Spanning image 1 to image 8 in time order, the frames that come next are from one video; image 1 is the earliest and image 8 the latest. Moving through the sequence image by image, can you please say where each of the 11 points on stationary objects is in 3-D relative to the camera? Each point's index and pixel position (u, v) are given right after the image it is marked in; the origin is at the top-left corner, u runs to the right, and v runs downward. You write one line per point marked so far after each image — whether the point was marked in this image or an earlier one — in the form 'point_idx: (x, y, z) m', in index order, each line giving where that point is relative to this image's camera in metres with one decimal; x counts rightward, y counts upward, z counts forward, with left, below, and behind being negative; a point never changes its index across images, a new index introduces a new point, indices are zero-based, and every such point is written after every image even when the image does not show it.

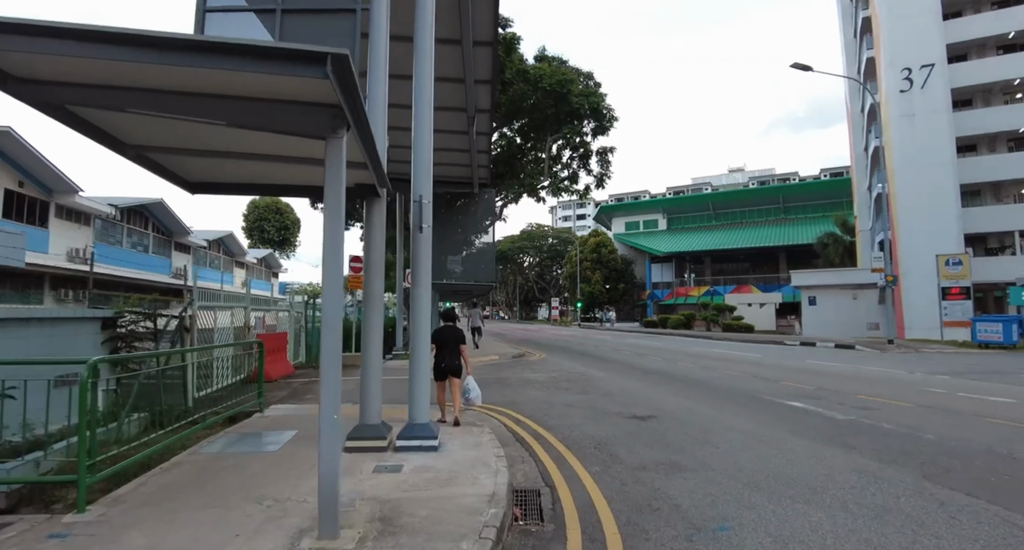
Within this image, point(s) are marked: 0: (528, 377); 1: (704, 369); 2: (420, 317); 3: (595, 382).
0: (+0.4, -2.6, +12.7) m
1: (+5.4, -2.7, +14.2) m
2: (-1.1, -0.5, +6.0) m
3: (+1.9, -2.5, +11.5) m
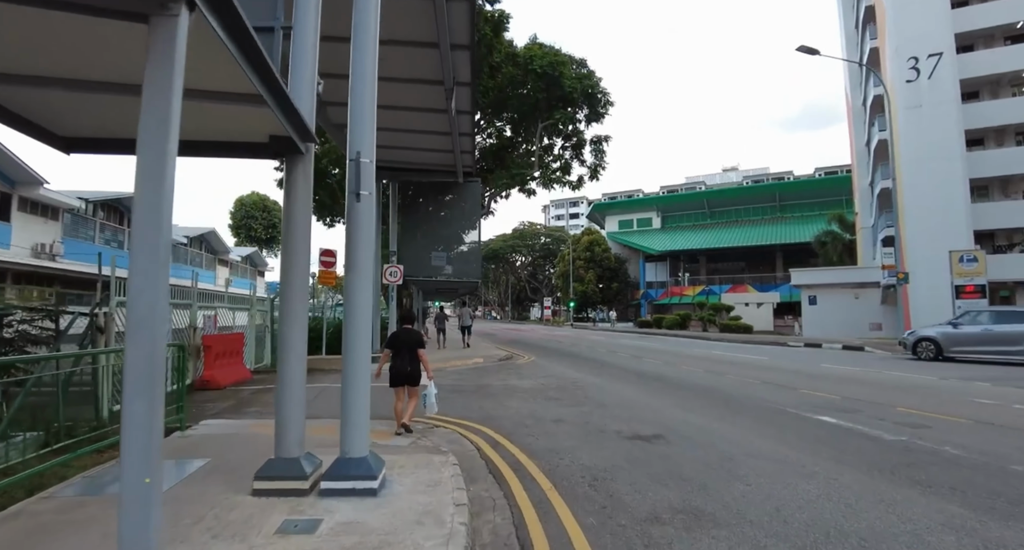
0: (0.0, -2.4, +11.2) m
1: (+5.0, -2.6, +12.7) m
2: (-1.4, -0.4, +4.5) m
3: (+1.6, -2.3, +10.0) m
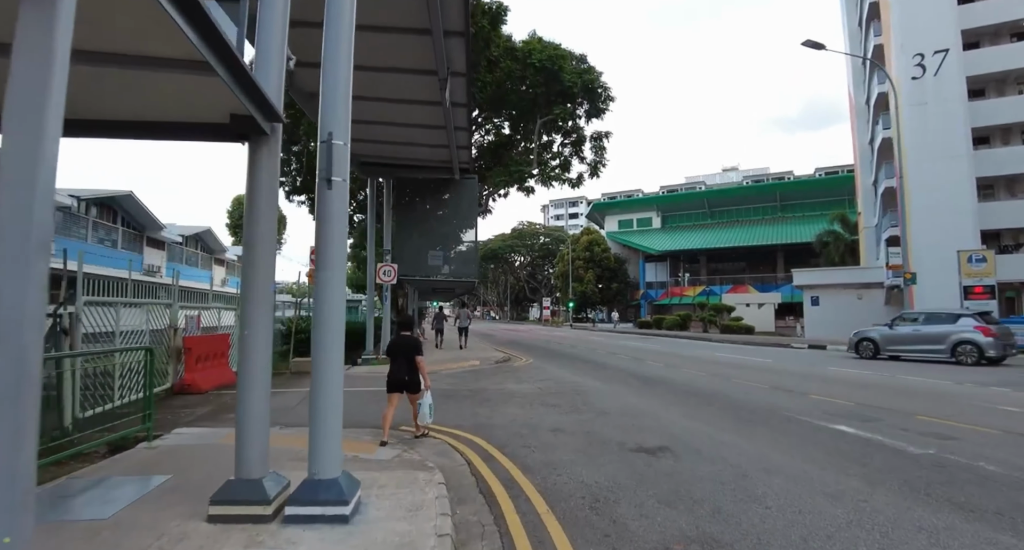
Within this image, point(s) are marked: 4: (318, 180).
0: (-0.1, -2.4, +10.7) m
1: (+4.9, -2.5, +12.2) m
2: (-1.5, -0.3, +4.0) m
3: (+1.5, -2.3, +9.5) m
4: (-1.6, +0.8, +4.1) m
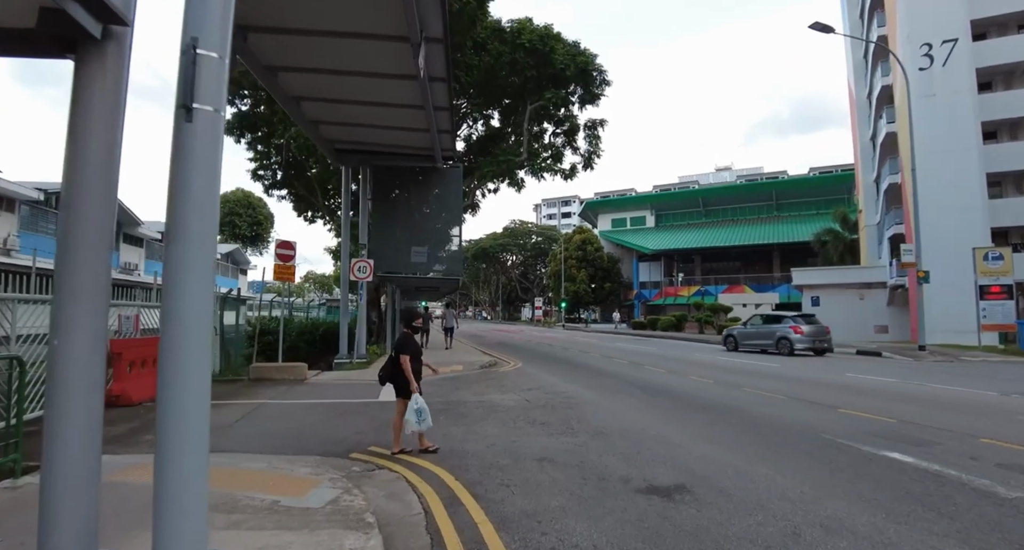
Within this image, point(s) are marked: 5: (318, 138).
0: (-0.4, -2.3, +9.3) m
1: (+4.6, -2.5, +10.9) m
2: (-1.7, -0.2, +2.6) m
3: (+1.2, -2.2, +8.1) m
4: (-1.8, +0.9, +2.7) m
5: (-6.0, +4.3, +15.4) m
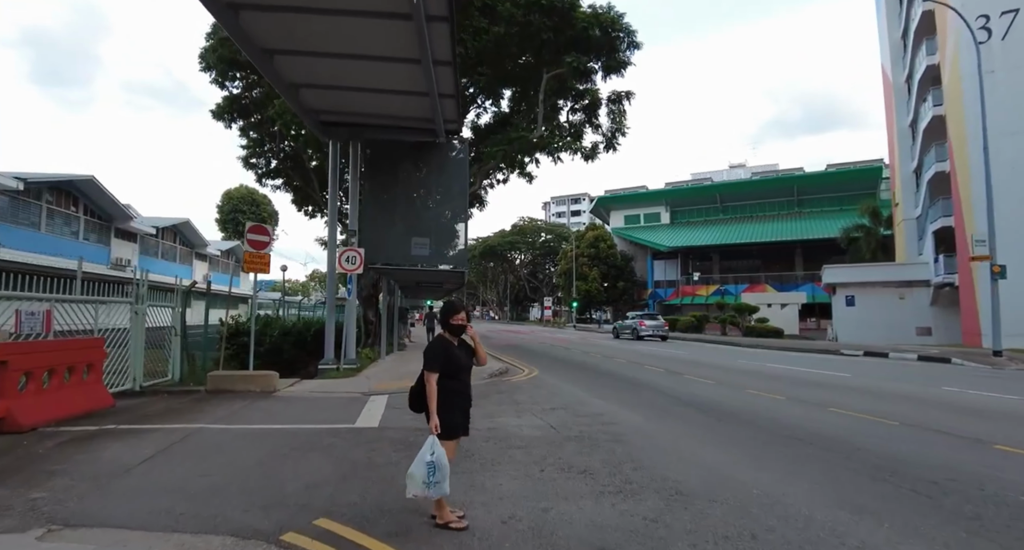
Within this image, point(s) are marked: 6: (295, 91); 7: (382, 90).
0: (-0.1, -2.1, +7.0) m
1: (+4.9, -2.2, +8.5) m
2: (-1.5, 0.0, +0.3) m
3: (+1.4, -2.0, +5.8) m
4: (-1.6, +1.1, +0.4) m
5: (-5.6, +4.5, +13.2) m
6: (-5.4, +4.6, +12.4) m
7: (-3.2, +4.6, +12.4) m
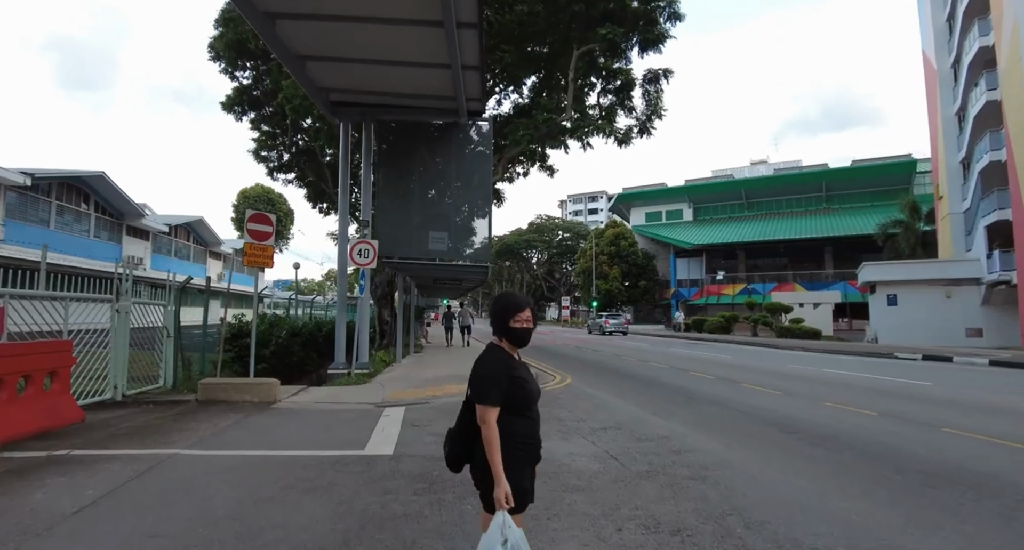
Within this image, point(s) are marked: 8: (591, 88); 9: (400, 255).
0: (+0.4, -2.0, +5.6) m
1: (+5.5, -2.1, +7.0) m
2: (-1.1, +0.1, -1.1) m
3: (+2.0, -1.9, +4.4) m
4: (-1.2, +1.2, -1.0) m
5: (-4.9, +4.6, +11.9) m
6: (-4.7, +4.7, +11.1) m
7: (-2.6, +4.7, +11.1) m
8: (+2.7, +6.4, +17.0) m
9: (-3.4, +0.6, +14.9) m
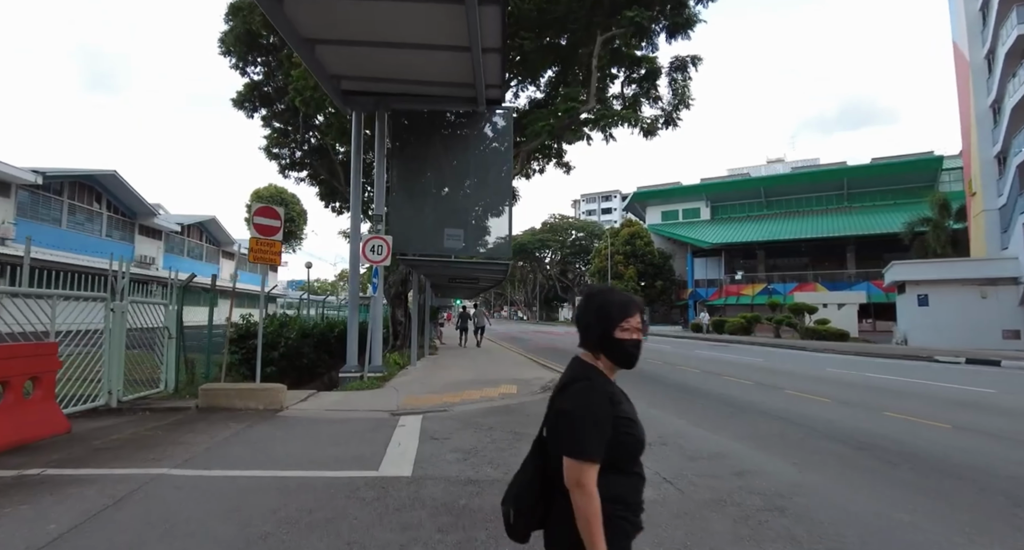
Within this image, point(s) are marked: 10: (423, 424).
0: (+0.8, -1.9, +4.8) m
1: (+5.9, -2.1, +6.1) m
2: (-0.9, +0.2, -1.8) m
3: (+2.3, -1.8, +3.6) m
4: (-1.0, +1.3, -1.7) m
5: (-4.4, +4.7, +11.3) m
6: (-4.2, +4.8, +10.5) m
7: (-2.1, +4.8, +10.4) m
8: (+3.3, +6.4, +16.2) m
9: (-2.8, +0.6, +14.2) m
10: (-1.3, -2.1, +7.1) m
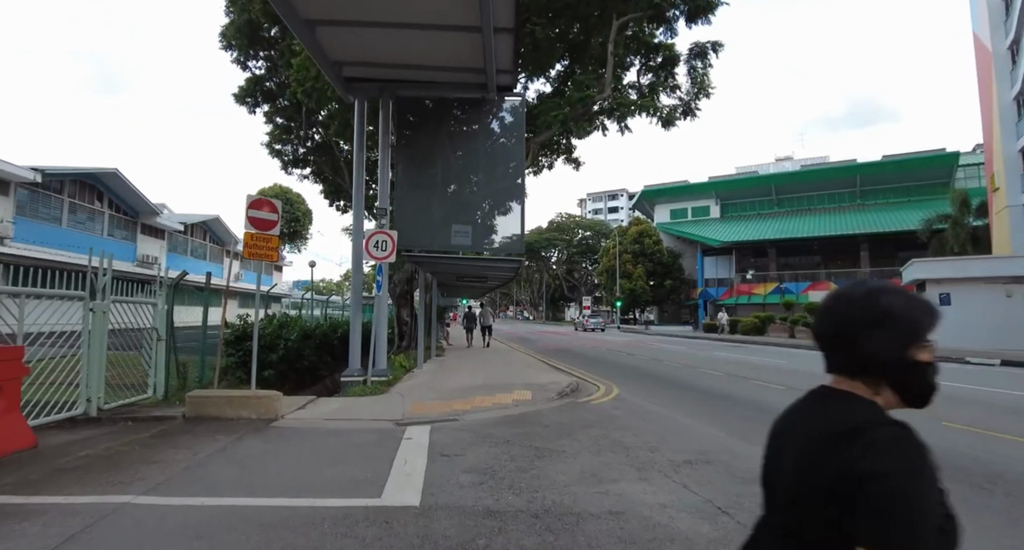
0: (+1.0, -1.9, +4.1) m
1: (+6.1, -2.0, +5.3) m
2: (-0.8, +0.2, -2.5) m
3: (+2.5, -1.8, +2.8) m
4: (-0.9, +1.4, -2.4) m
5: (-4.1, +4.7, +10.6) m
6: (-3.9, +4.8, +9.8) m
7: (-1.8, +4.8, +9.7) m
8: (+3.6, +6.5, +15.5) m
9: (-2.5, +0.7, +13.5) m
10: (-1.0, -2.1, +6.4) m
